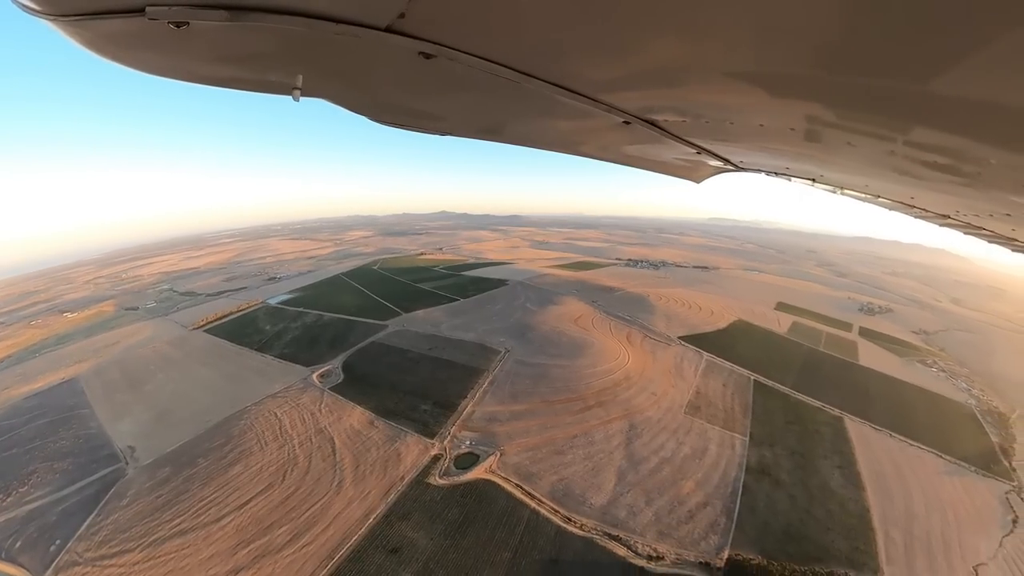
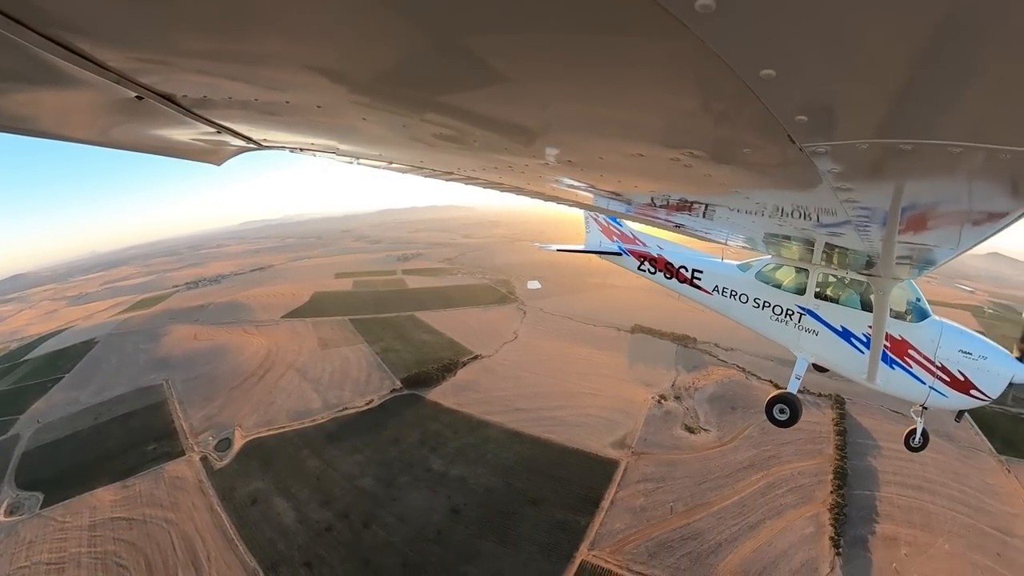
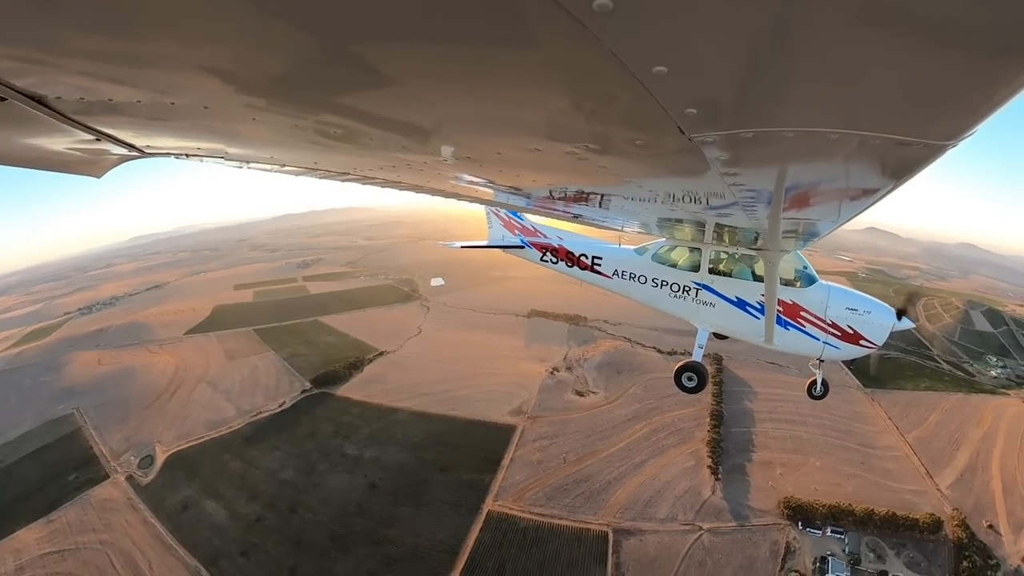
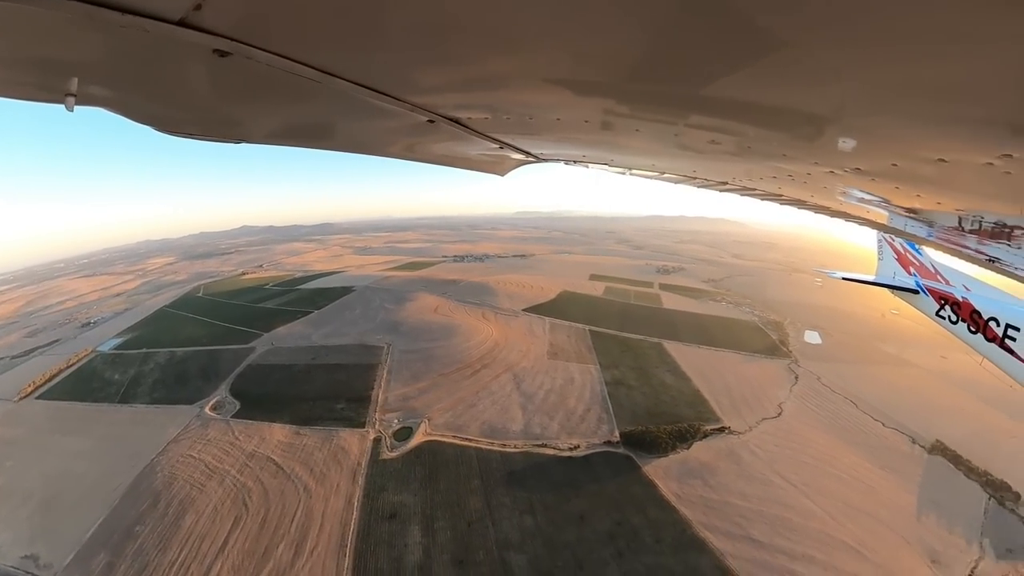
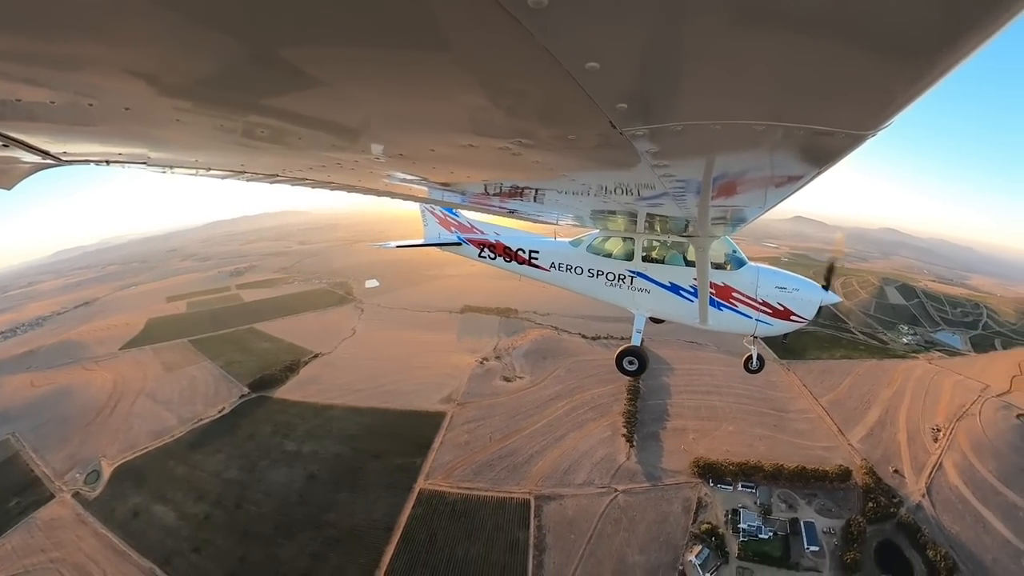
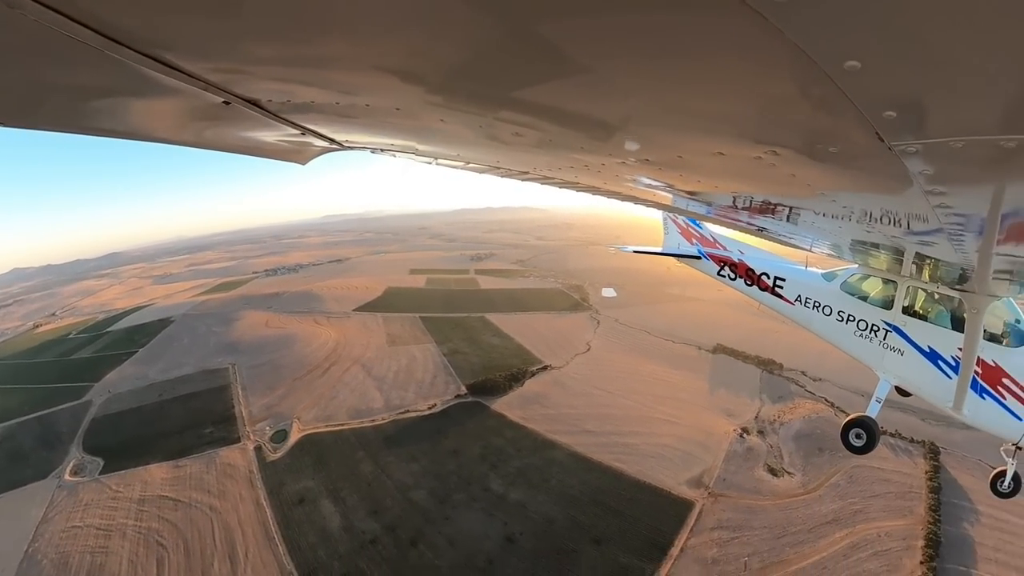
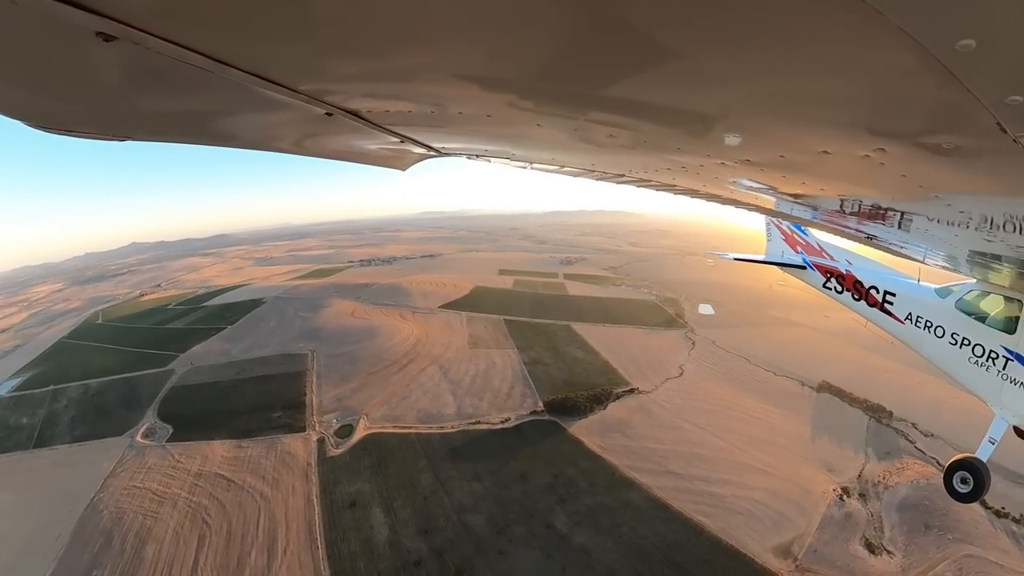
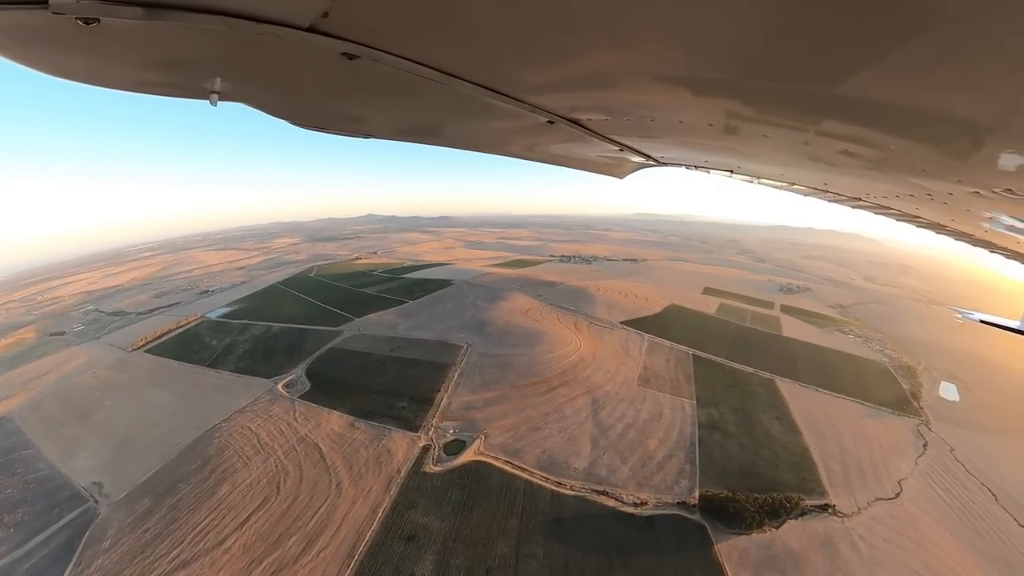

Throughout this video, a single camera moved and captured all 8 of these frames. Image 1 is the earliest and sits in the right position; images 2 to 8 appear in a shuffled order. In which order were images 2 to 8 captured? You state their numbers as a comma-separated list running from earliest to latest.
8, 4, 7, 6, 2, 3, 5
